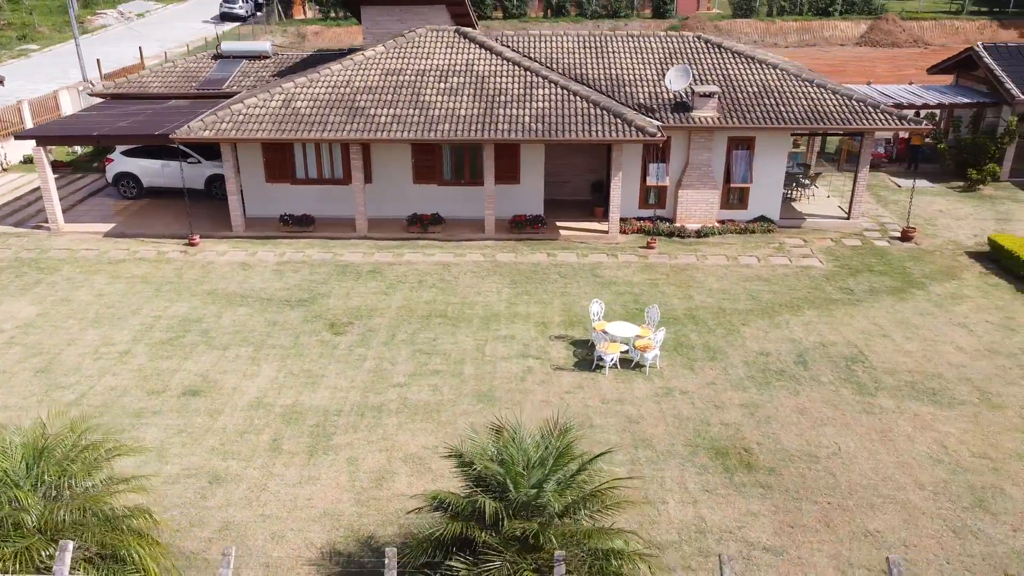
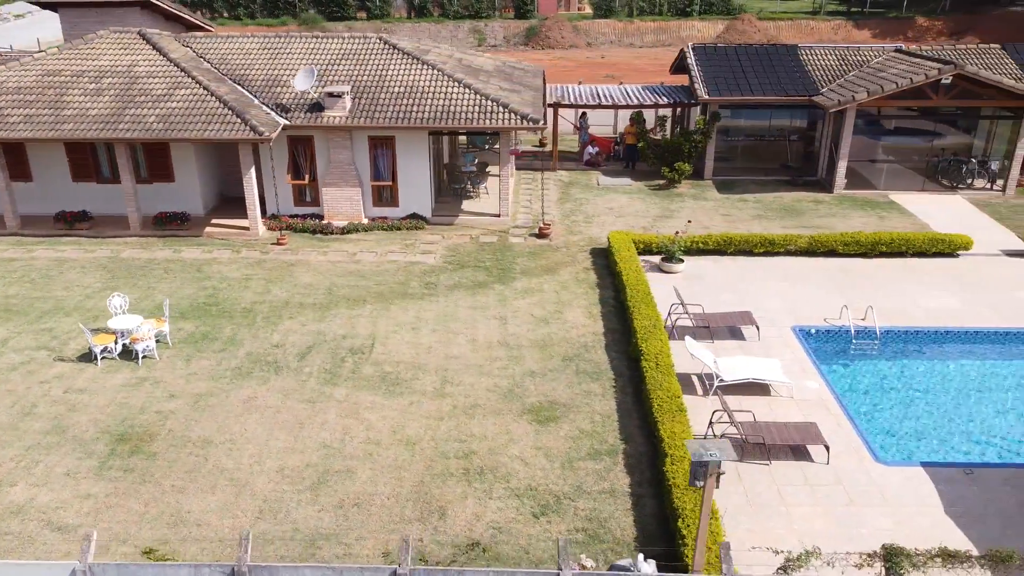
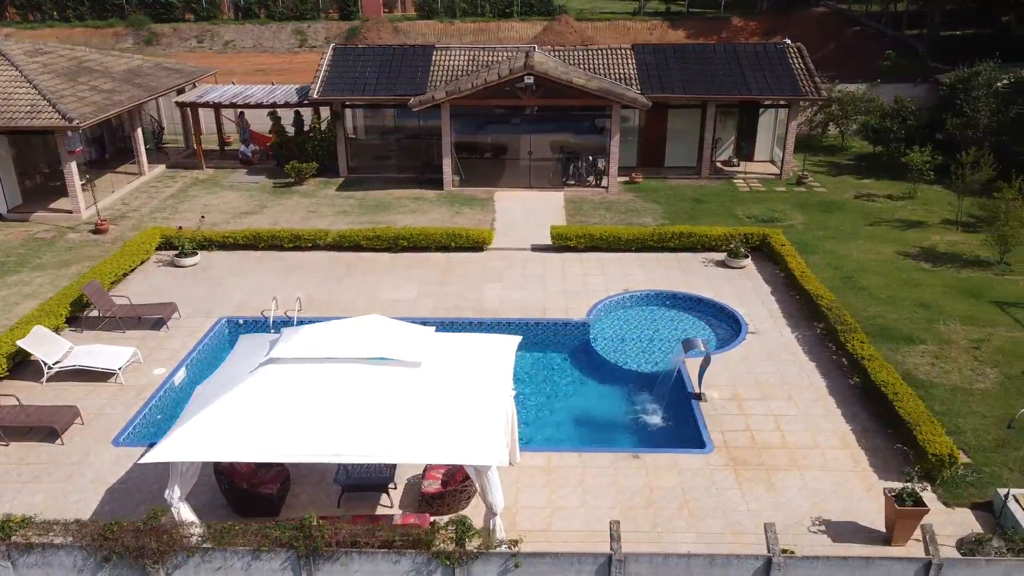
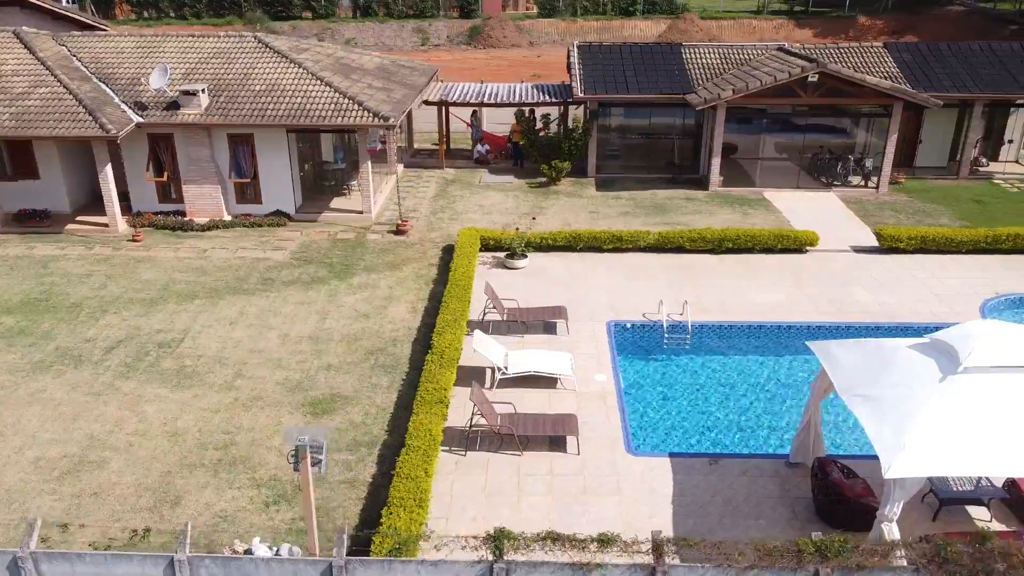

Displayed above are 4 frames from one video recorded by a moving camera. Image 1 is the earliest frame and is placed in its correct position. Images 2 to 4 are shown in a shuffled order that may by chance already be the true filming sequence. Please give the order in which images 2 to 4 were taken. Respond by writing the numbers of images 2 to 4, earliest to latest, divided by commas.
2, 4, 3
